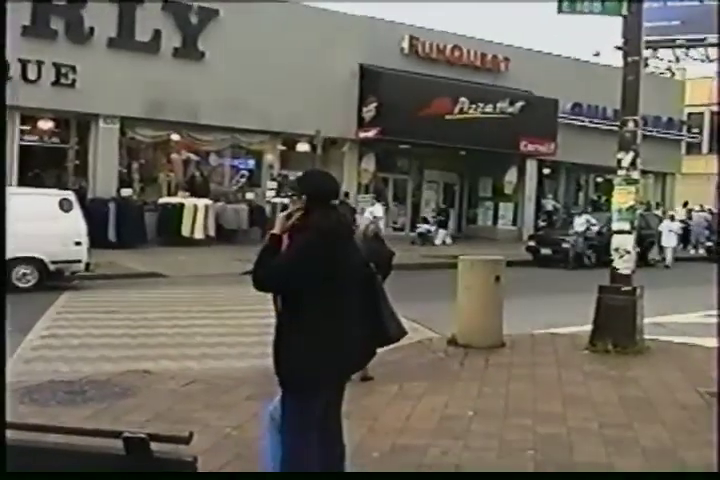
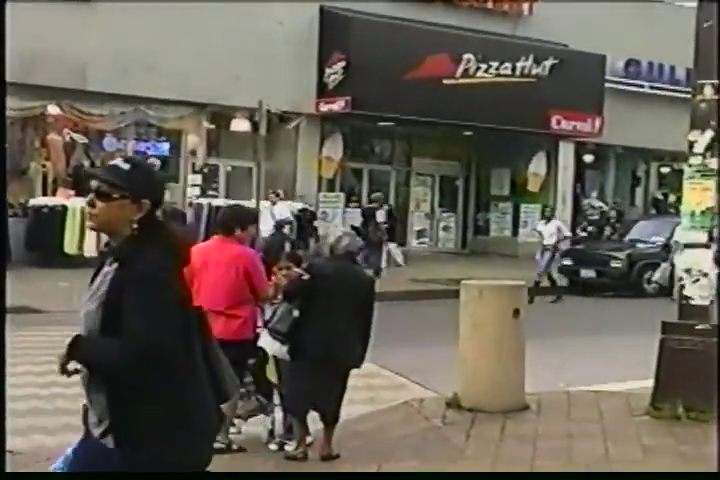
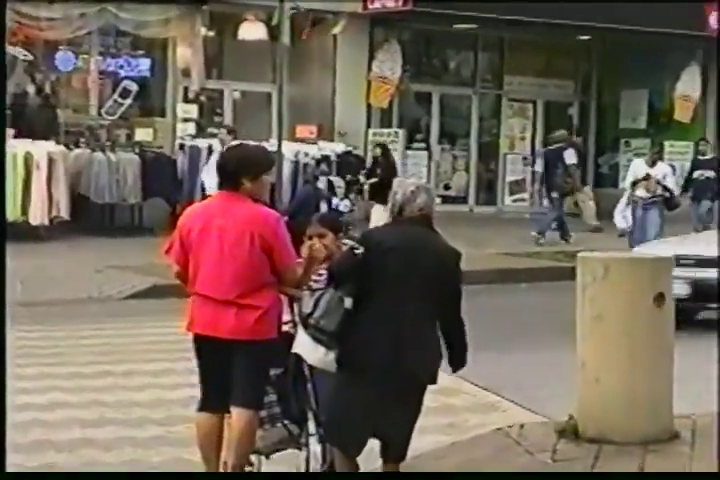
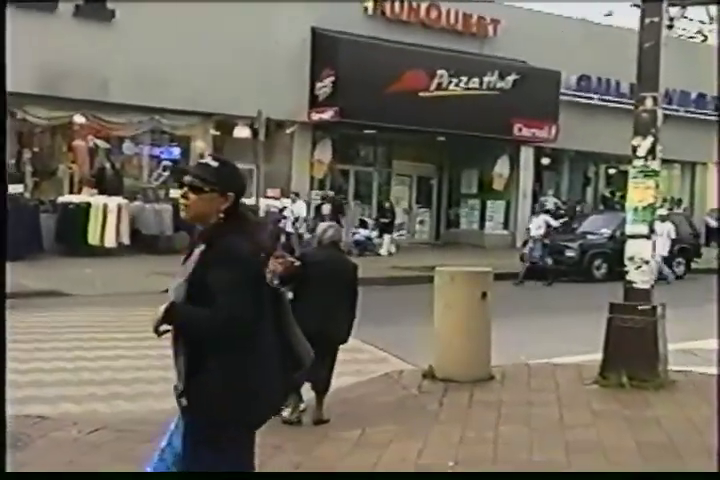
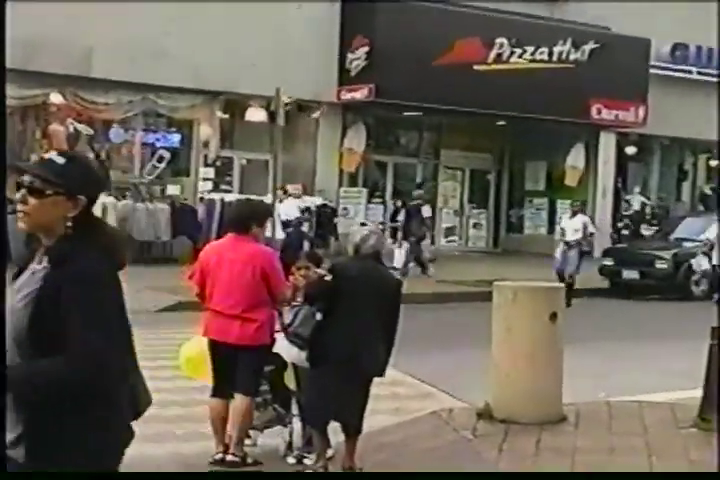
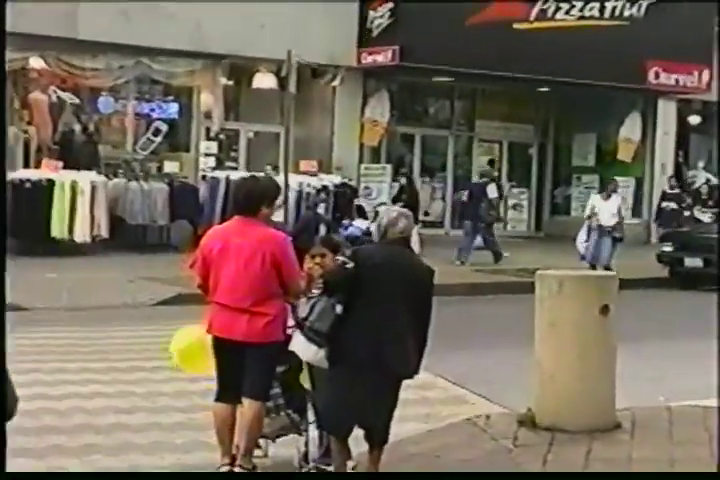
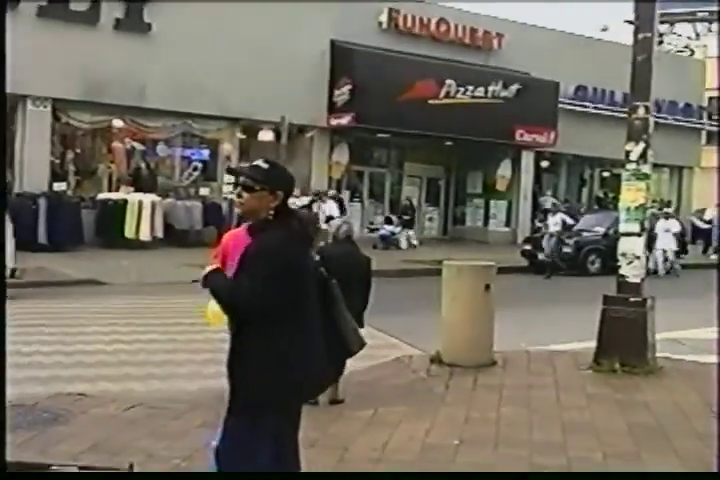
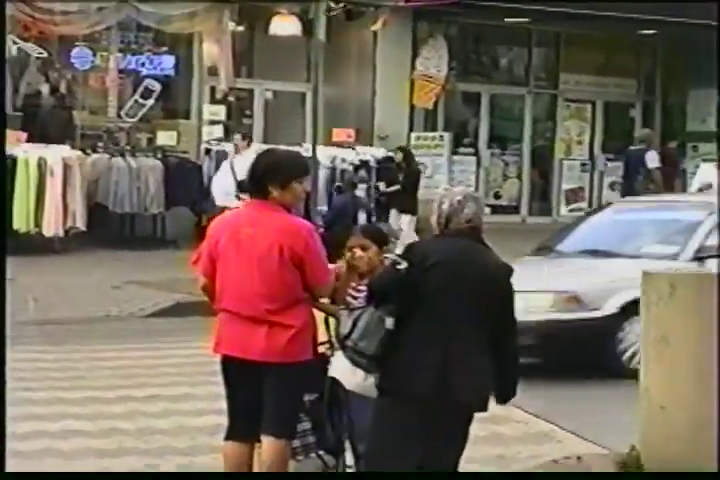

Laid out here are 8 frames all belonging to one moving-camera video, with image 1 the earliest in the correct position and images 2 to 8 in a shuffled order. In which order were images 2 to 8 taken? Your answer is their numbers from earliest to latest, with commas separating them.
7, 4, 2, 5, 6, 3, 8
